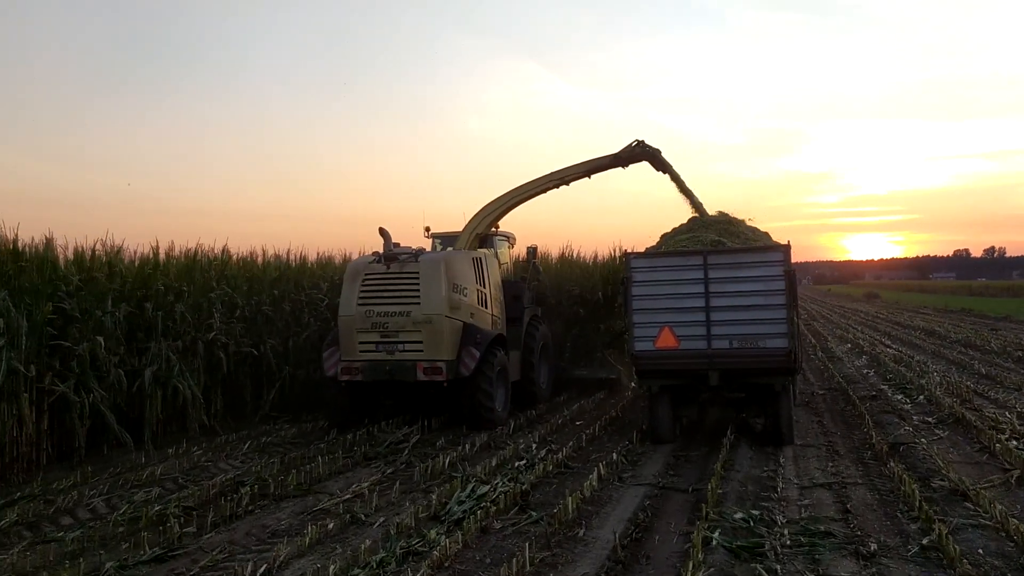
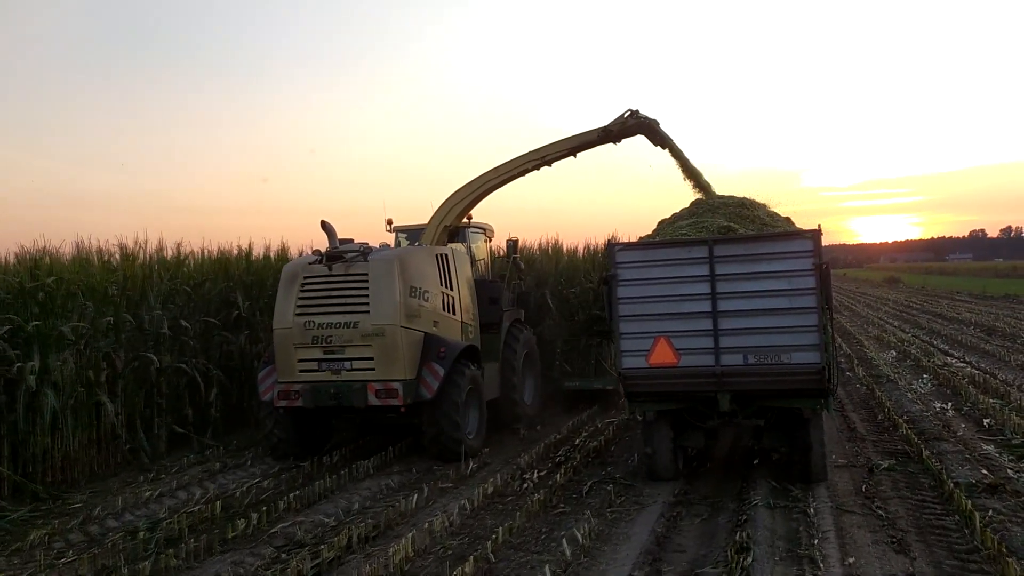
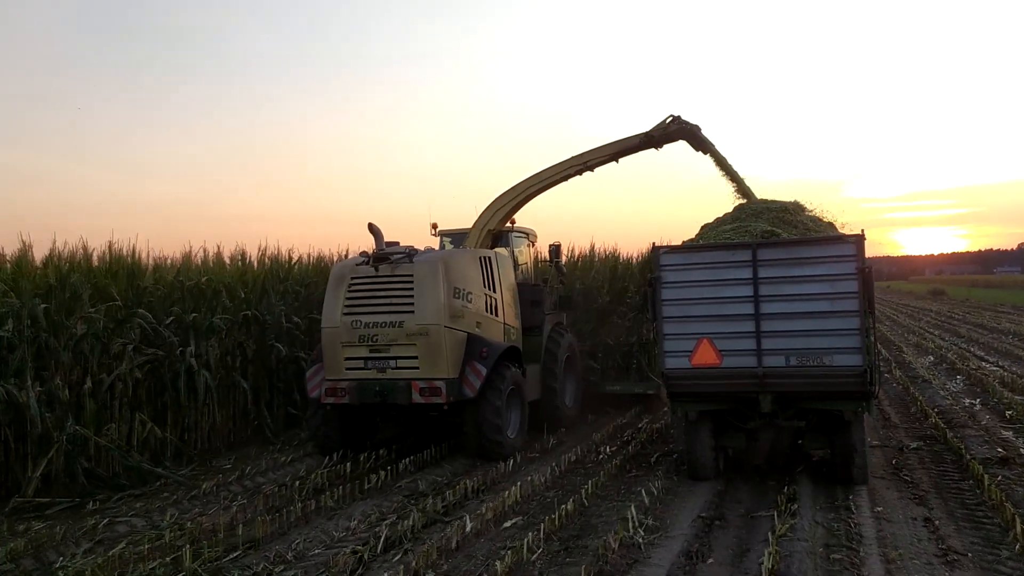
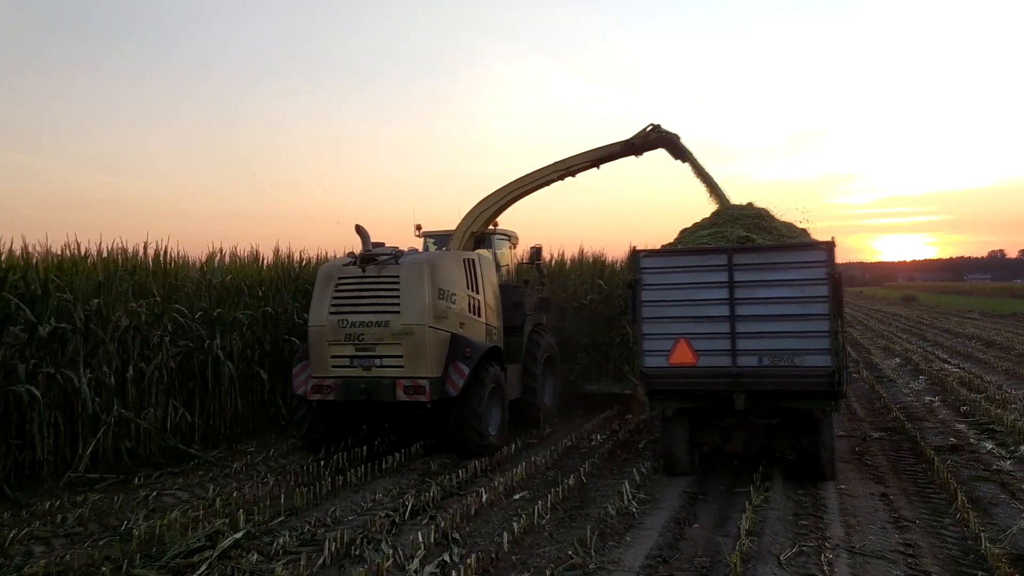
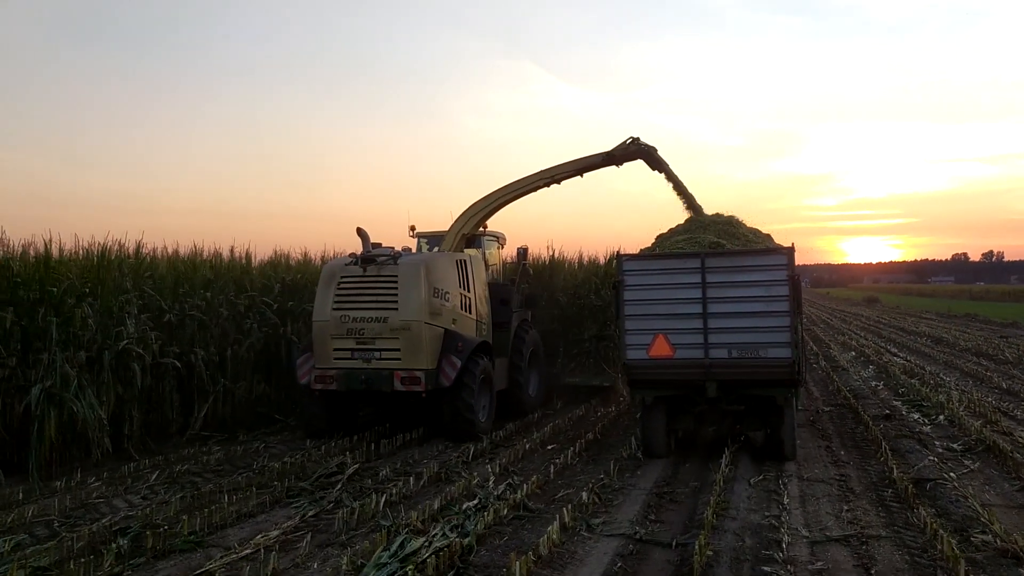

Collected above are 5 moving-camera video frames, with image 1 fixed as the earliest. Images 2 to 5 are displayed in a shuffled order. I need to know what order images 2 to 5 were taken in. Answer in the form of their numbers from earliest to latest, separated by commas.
5, 4, 3, 2
